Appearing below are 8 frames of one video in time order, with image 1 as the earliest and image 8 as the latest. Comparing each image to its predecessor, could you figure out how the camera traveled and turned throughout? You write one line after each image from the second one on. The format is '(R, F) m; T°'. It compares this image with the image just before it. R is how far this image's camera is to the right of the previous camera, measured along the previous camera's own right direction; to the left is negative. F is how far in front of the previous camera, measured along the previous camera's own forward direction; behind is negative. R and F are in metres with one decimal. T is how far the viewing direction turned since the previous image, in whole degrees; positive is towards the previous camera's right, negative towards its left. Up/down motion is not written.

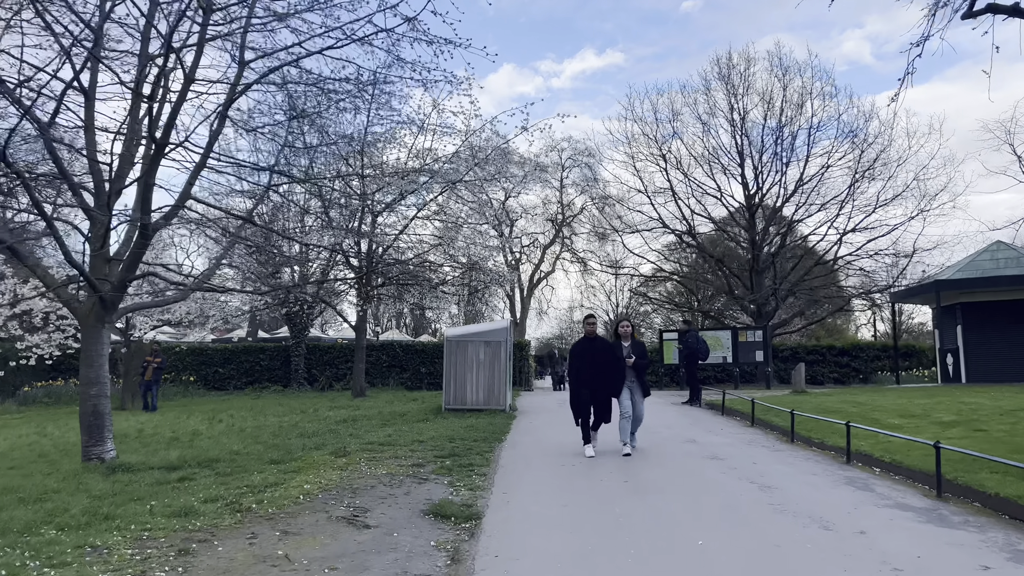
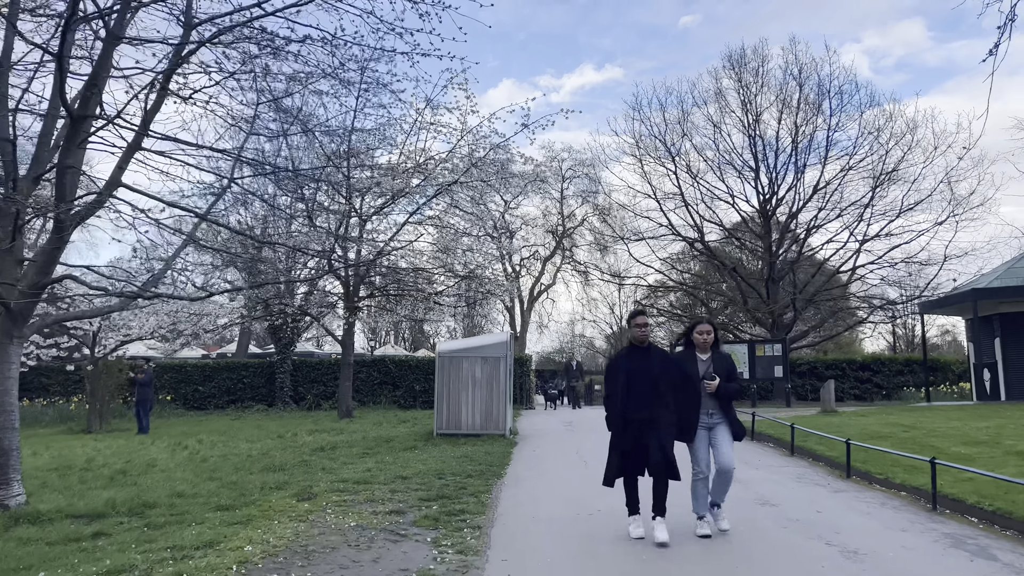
(0.0, +1.5) m; 0°
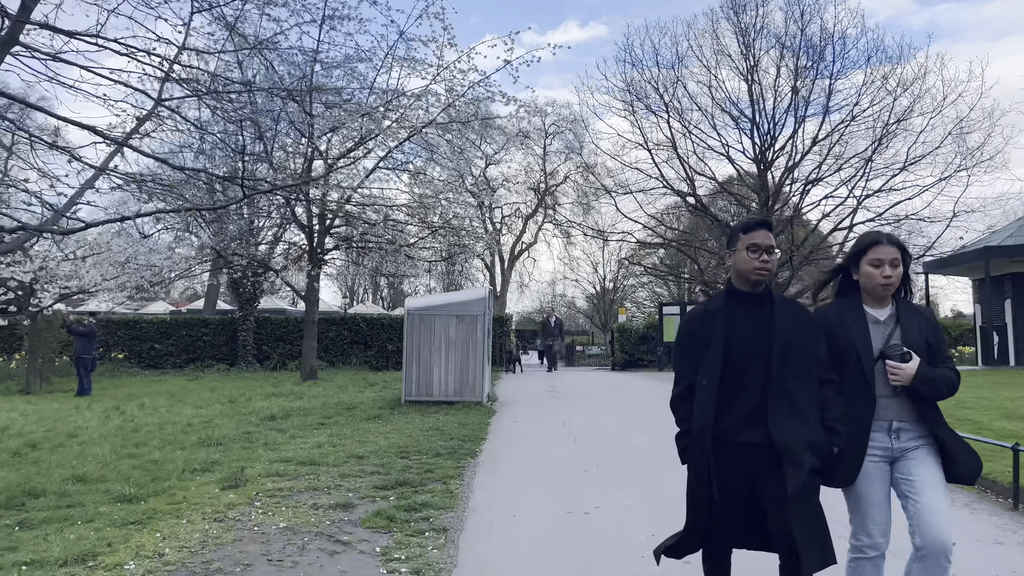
(0.0, +1.4) m; +1°
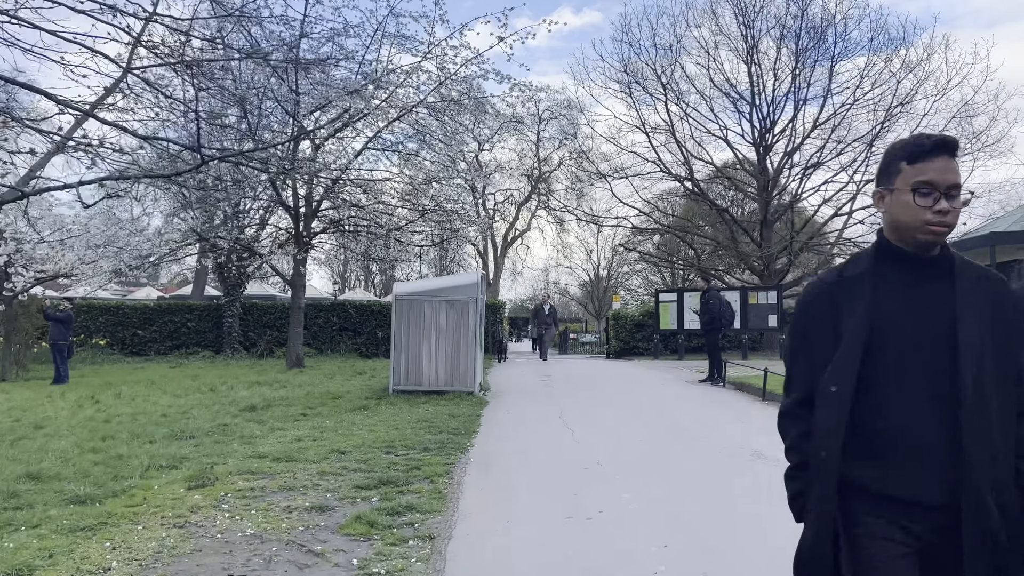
(0.0, +0.5) m; +1°
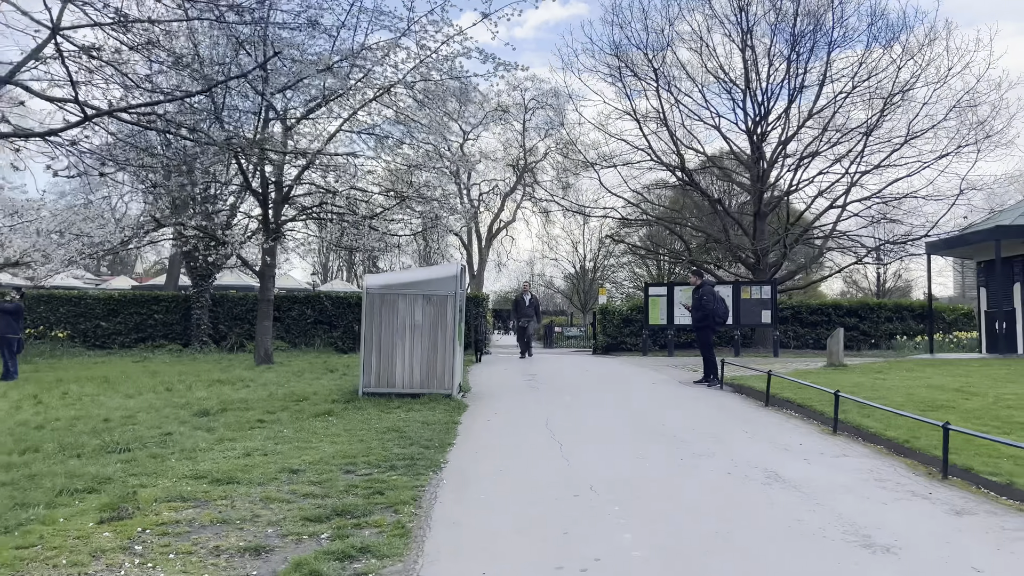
(0.0, +0.8) m; +1°
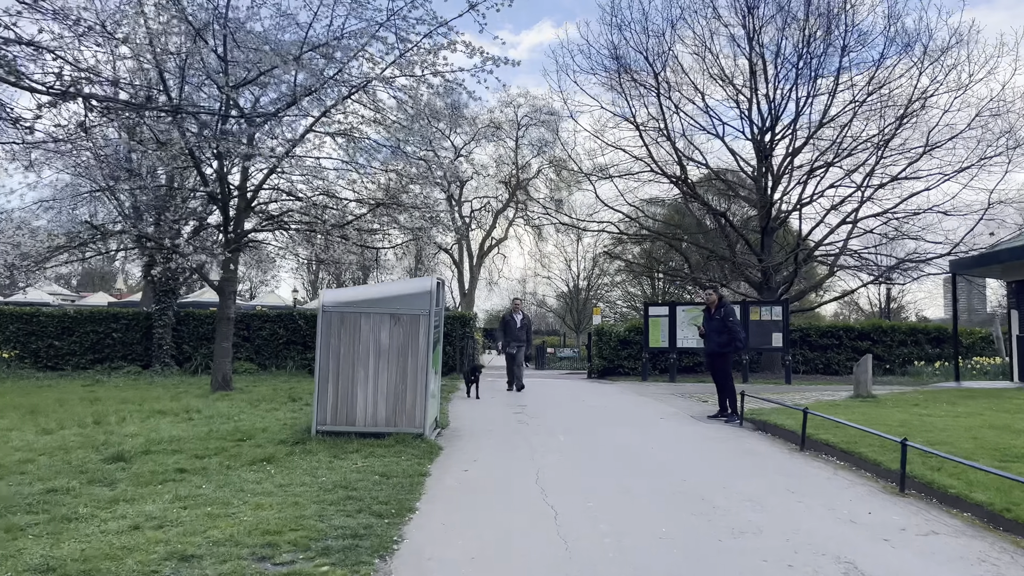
(+0.1, +1.5) m; +1°
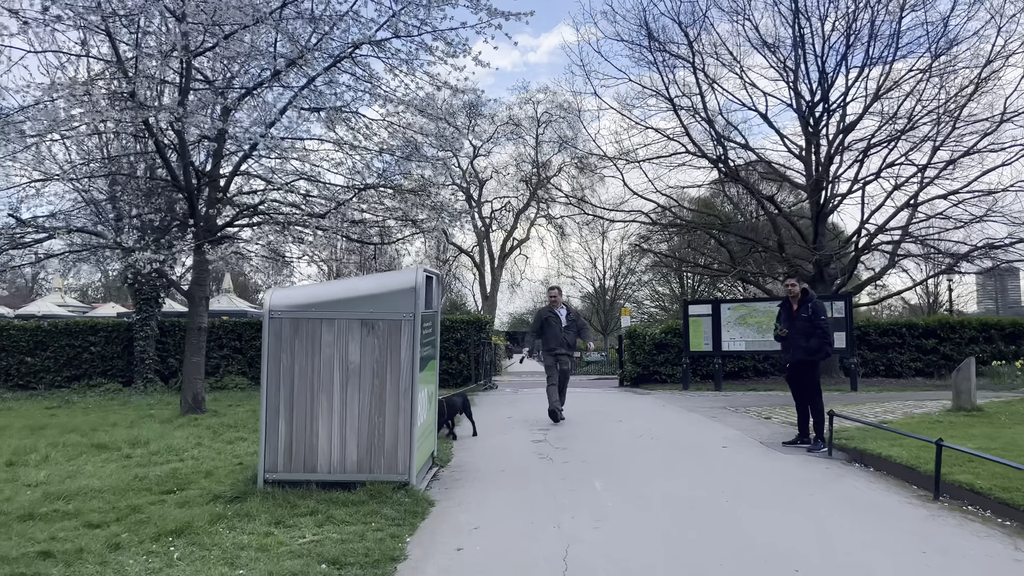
(+0.1, +2.0) m; -2°
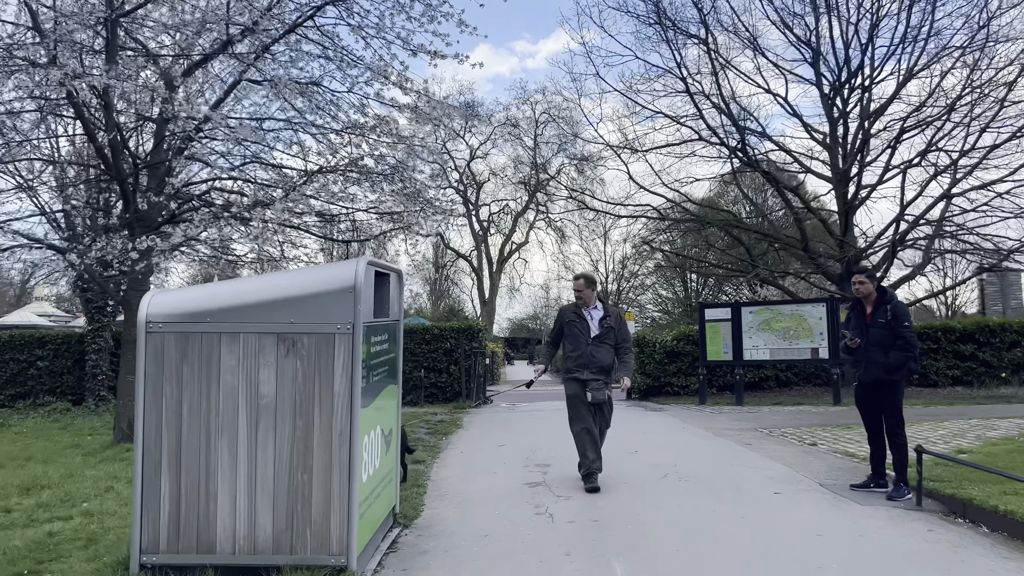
(+0.1, +1.7) m; 0°
